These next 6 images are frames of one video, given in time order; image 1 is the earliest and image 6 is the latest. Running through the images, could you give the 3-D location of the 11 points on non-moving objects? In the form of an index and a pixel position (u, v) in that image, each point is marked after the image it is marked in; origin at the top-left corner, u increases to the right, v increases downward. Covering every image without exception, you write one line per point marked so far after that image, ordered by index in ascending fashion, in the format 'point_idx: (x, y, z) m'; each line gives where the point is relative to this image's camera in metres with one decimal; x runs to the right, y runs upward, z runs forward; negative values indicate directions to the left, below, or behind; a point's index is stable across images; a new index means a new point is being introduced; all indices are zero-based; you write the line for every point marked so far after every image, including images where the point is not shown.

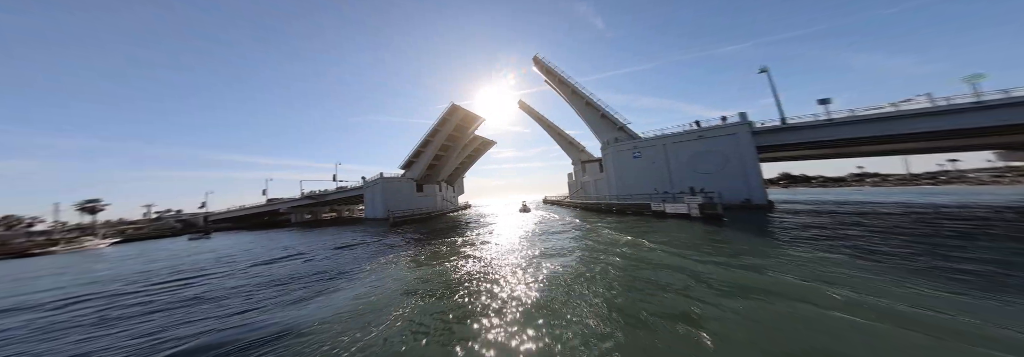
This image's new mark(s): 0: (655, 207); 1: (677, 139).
0: (+10.5, -2.1, +15.3) m
1: (+15.2, +3.6, +19.2) m
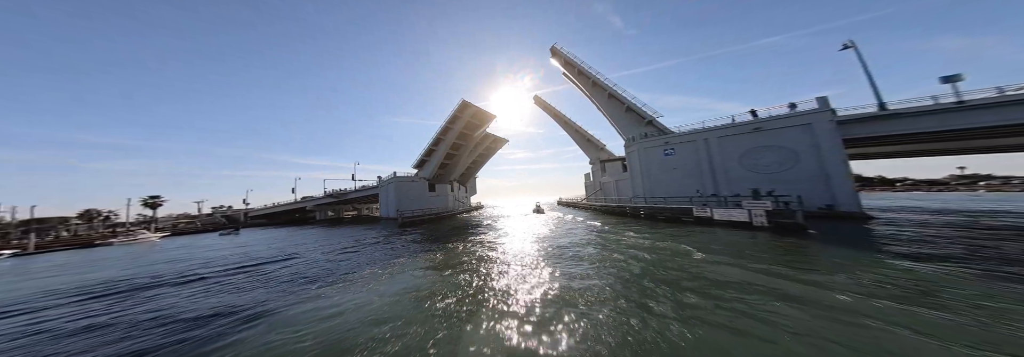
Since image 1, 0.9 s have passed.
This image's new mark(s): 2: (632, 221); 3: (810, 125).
0: (+11.3, -2.1, +12.6) m
1: (+16.4, +3.6, +16.0) m
2: (+10.2, -3.7, +17.9) m
3: (+18.7, +3.4, +12.9) m
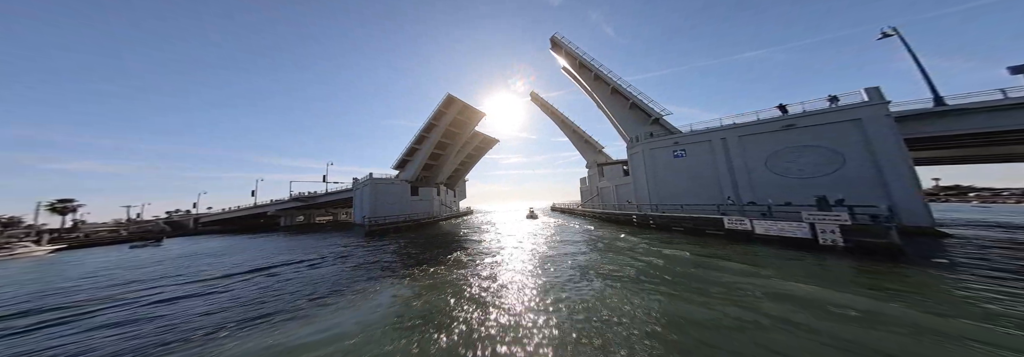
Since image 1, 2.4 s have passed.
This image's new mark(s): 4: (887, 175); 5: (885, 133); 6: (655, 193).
0: (+10.8, -2.3, +10.2) m
1: (+15.8, +3.2, +14.0) m
2: (+9.5, -4.0, +15.5) m
3: (+18.2, +3.1, +11.0) m
4: (+18.4, +0.1, +10.3) m
5: (+18.5, +2.2, +10.4) m
6: (+11.7, -1.2, +17.5) m
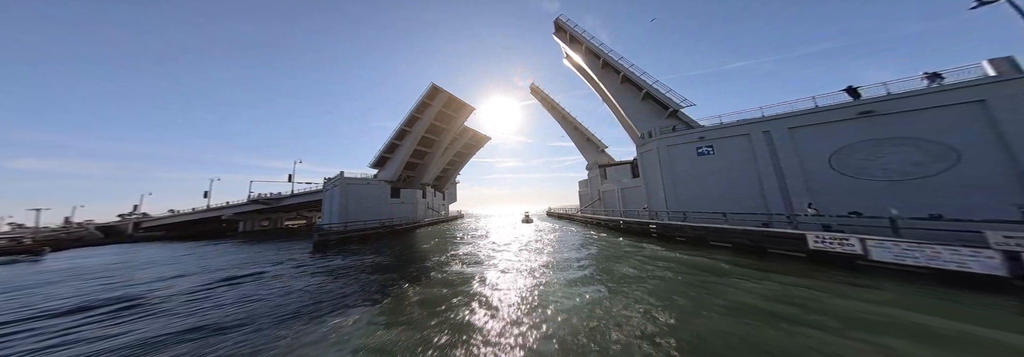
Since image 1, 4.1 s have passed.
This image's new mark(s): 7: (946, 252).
0: (+10.7, -2.3, +7.2) m
1: (+15.6, +3.1, +11.2) m
2: (+9.1, -4.0, +12.4) m
3: (+18.1, +3.0, +8.3) m
4: (+18.3, 0.0, +7.6) m
5: (+18.5, +2.2, +7.7) m
6: (+11.4, -1.3, +14.5) m
7: (+10.9, -1.8, +5.3) m
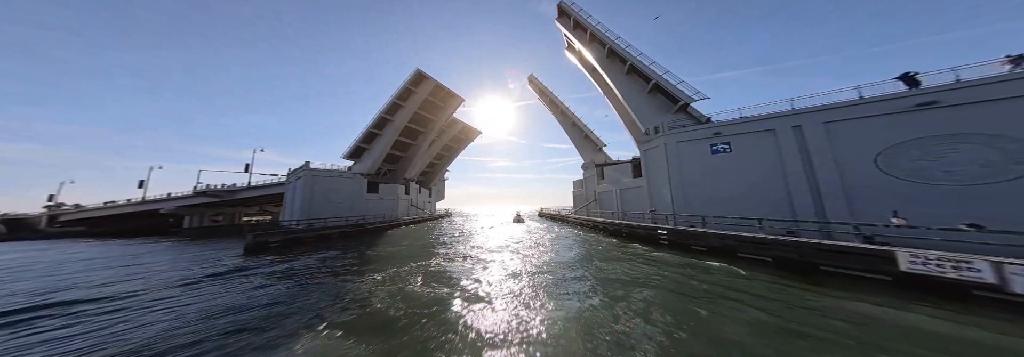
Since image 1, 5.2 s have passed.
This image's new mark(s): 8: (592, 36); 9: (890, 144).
0: (+10.4, -2.3, +5.4) m
1: (+15.3, +3.0, +9.6) m
2: (+8.6, -4.0, +10.5) m
3: (+18.0, +2.8, +6.8) m
4: (+18.1, -0.2, +6.2) m
5: (+18.3, +1.9, +6.3) m
6: (+10.8, -1.3, +12.8) m
7: (+10.8, -1.8, +3.5) m
8: (+7.3, +13.2, +19.5) m
9: (+15.8, +1.4, +8.7) m
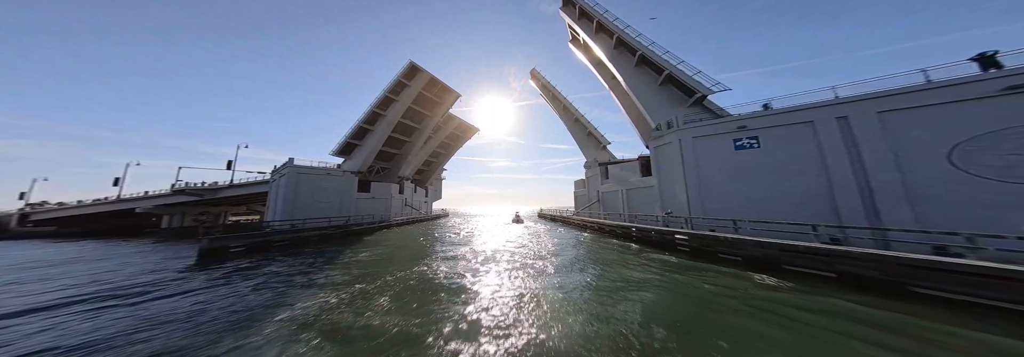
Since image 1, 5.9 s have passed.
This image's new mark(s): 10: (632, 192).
0: (+10.4, -2.2, +3.8) m
1: (+15.4, +3.1, +8.1) m
2: (+8.6, -3.9, +8.9) m
3: (+18.0, +2.9, +5.3) m
4: (+18.1, -0.1, +4.6) m
5: (+18.3, +2.0, +4.8) m
6: (+10.8, -1.2, +11.2) m
7: (+10.8, -1.7, +1.9) m
8: (+7.4, +13.3, +17.9) m
9: (+15.8, +1.5, +7.1) m
10: (+11.3, -1.2, +19.0) m
